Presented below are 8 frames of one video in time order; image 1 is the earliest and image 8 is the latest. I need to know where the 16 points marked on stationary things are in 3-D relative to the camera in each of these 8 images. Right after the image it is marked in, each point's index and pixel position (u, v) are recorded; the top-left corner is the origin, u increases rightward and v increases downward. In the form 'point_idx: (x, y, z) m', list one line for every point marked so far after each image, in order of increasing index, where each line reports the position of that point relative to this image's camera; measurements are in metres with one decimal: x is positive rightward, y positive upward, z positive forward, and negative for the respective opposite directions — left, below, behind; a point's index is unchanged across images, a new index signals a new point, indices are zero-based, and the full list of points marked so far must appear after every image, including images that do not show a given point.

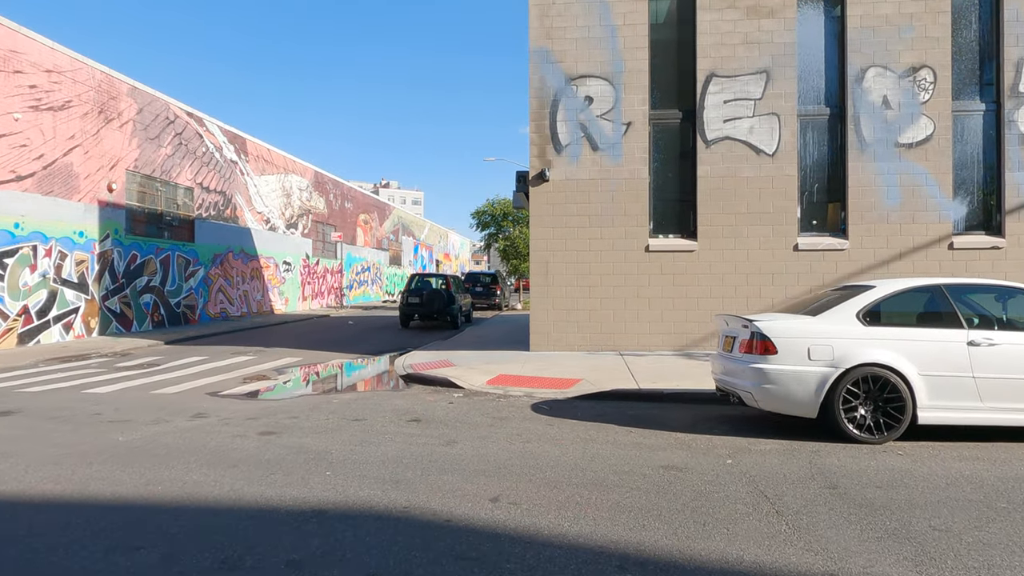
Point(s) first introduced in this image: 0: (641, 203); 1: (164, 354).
0: (+2.4, +1.6, +12.5) m
1: (-7.8, -1.5, +14.8) m
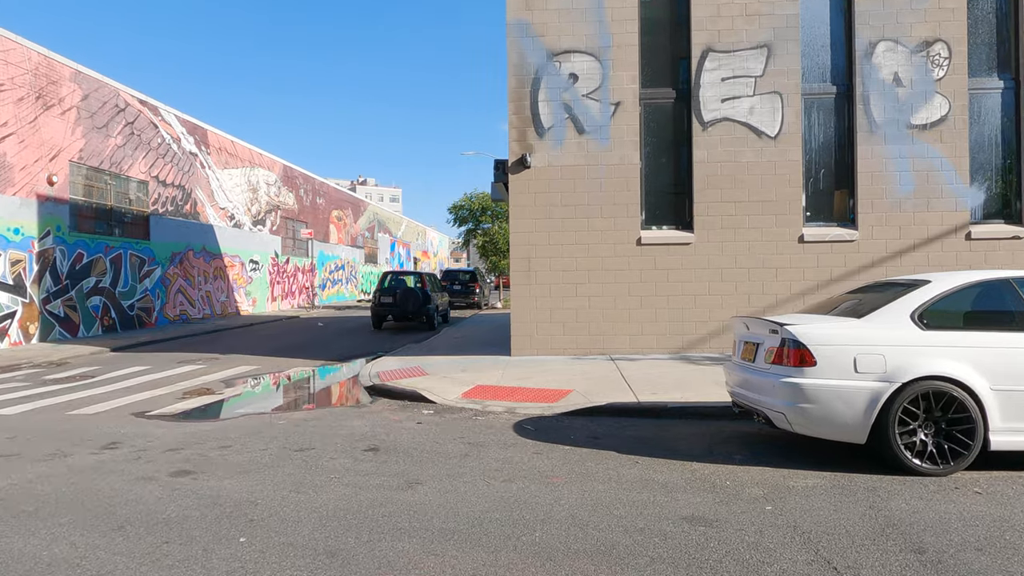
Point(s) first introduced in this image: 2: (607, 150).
0: (+2.0, +1.7, +11.4) m
1: (-8.2, -1.5, +13.4) m
2: (+1.6, +2.4, +11.4) m
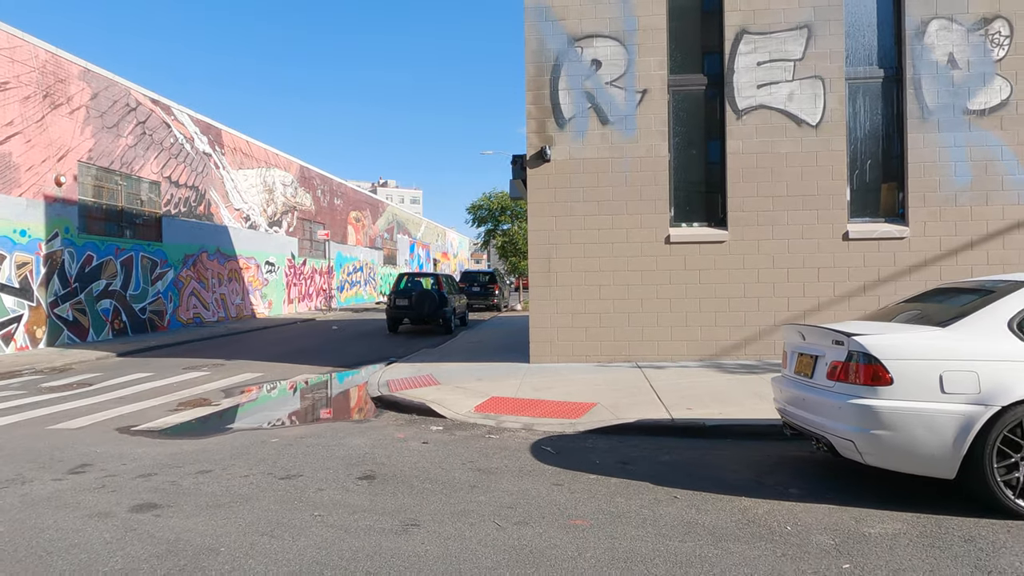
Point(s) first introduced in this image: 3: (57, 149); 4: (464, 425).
0: (+2.3, +1.6, +10.6) m
1: (-7.8, -1.6, +12.9) m
2: (+1.9, +2.3, +10.6) m
3: (-11.3, +3.5, +16.6) m
4: (-0.5, -1.4, +6.9) m
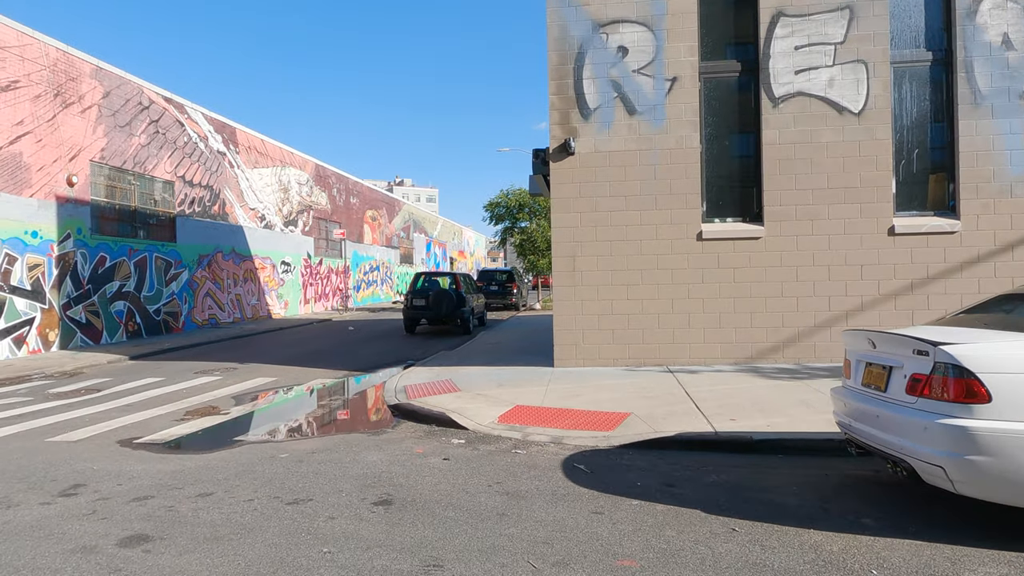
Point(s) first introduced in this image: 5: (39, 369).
0: (+2.7, +1.6, +10.0) m
1: (-7.4, -1.6, +12.5) m
2: (+2.2, +2.3, +10.0) m
3: (-10.8, +3.4, +16.3) m
4: (-0.2, -1.4, +6.4) m
5: (-9.2, -1.6, +13.0) m
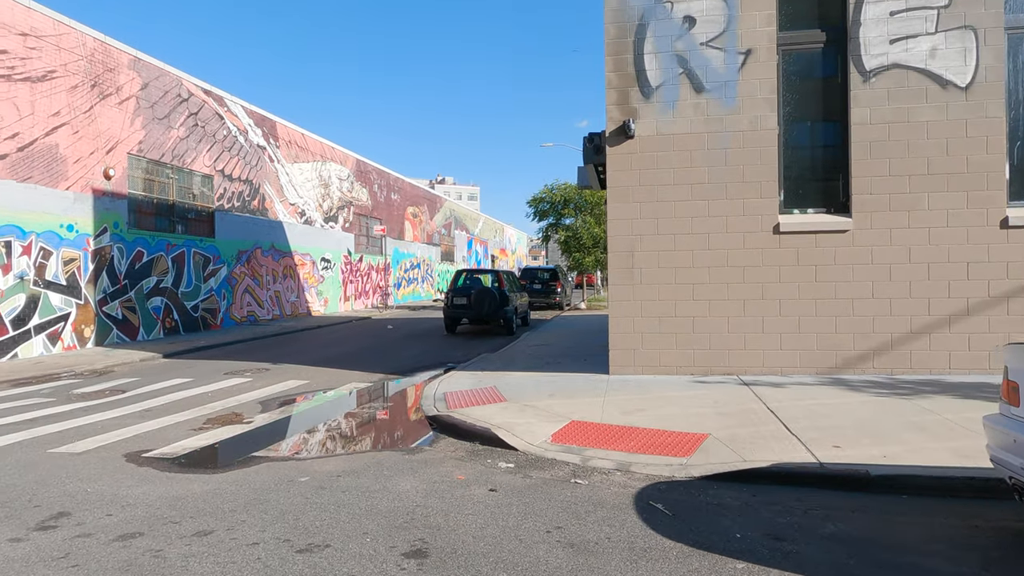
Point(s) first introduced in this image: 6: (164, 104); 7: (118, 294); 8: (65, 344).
0: (+3.4, +1.6, +8.8) m
1: (-6.6, -1.5, +12.0) m
2: (+2.9, +2.3, +8.9) m
3: (-9.7, +3.5, +16.0) m
4: (+0.2, -1.4, +5.4) m
5: (-8.4, -1.5, +12.6) m
6: (-9.4, +4.9, +17.9) m
7: (-9.6, -0.1, +16.2) m
8: (-9.9, -1.2, +14.8) m
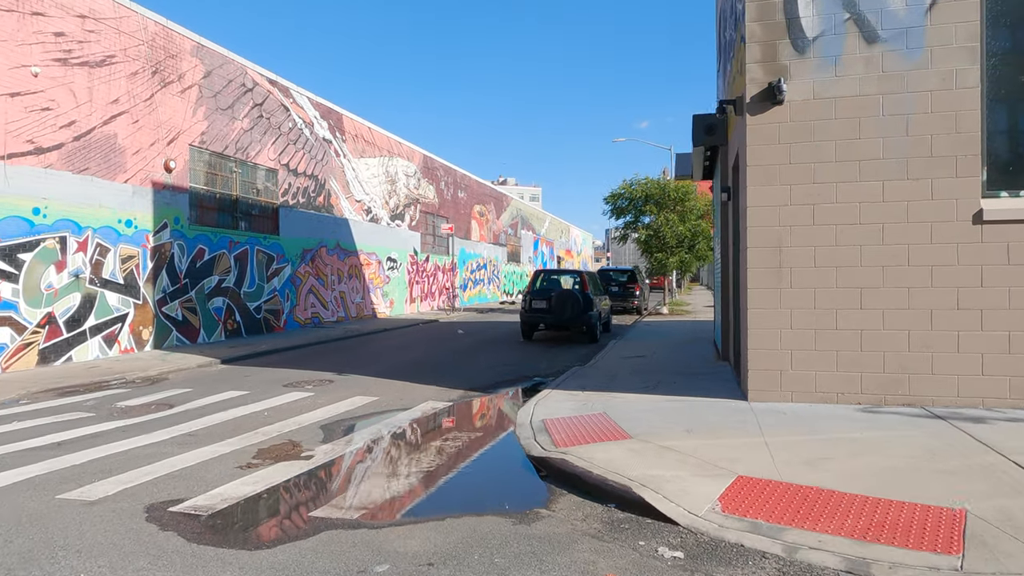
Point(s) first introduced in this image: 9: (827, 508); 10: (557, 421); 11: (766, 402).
0: (+4.6, +1.6, +6.8) m
1: (-5.0, -1.5, +10.8) m
2: (+4.2, +2.3, +6.9) m
3: (-7.8, +3.5, +15.0) m
4: (+1.1, -1.4, +3.6) m
5: (-6.8, -1.5, +11.6) m
6: (-7.2, +4.9, +17.0) m
7: (-7.6, -0.1, +15.2) m
8: (-8.1, -1.2, +13.9) m
9: (+2.0, -1.4, +4.1) m
10: (+0.5, -1.4, +7.0) m
11: (+2.8, -1.2, +7.4) m
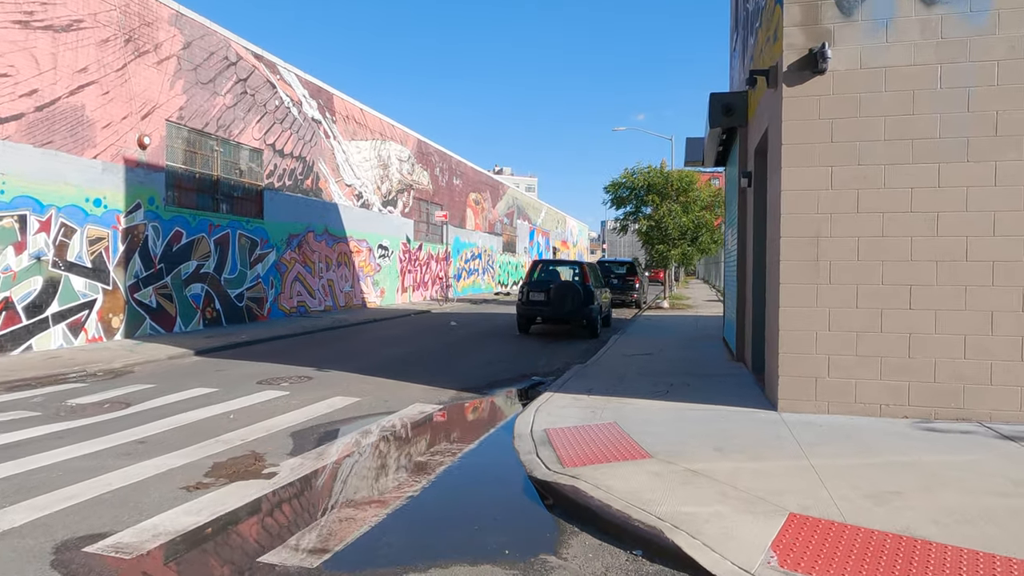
0: (+4.6, +1.6, +5.9) m
1: (-5.1, -1.3, +9.9) m
2: (+4.2, +2.3, +6.0) m
3: (-7.8, +3.9, +14.0) m
4: (+1.2, -1.4, +2.8) m
5: (-6.8, -1.2, +10.6) m
6: (-7.3, +5.3, +16.0) m
7: (-7.7, +0.2, +14.3) m
8: (-8.2, -0.9, +12.9) m
9: (+2.0, -1.3, +3.3) m
10: (+0.5, -1.3, +6.1) m
11: (+2.8, -1.2, +6.5) m
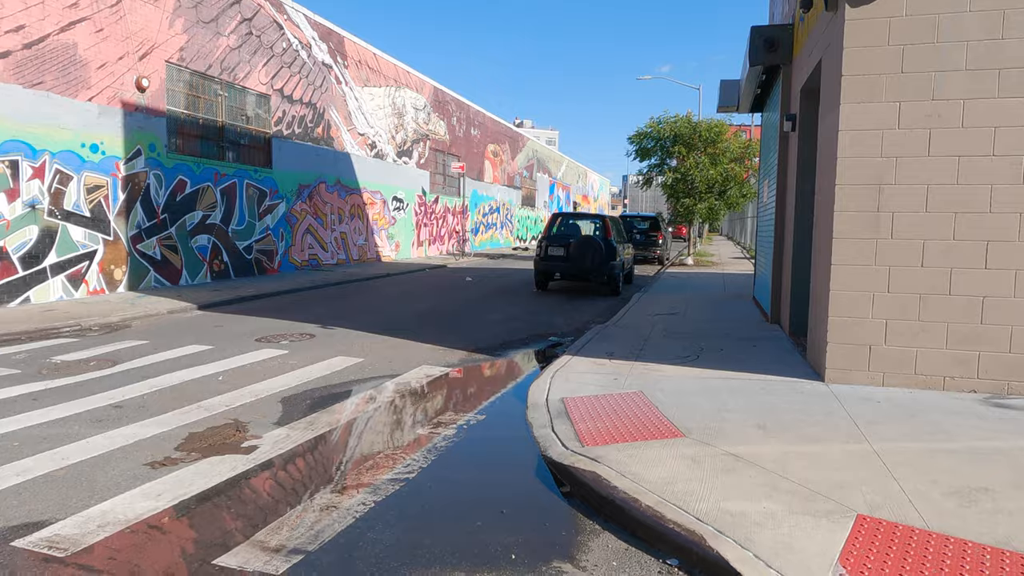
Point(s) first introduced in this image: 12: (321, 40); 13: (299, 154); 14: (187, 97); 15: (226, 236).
0: (+4.8, +1.9, +4.9) m
1: (-4.9, -0.6, +9.4) m
2: (+4.4, +2.6, +5.0) m
3: (-7.4, +4.8, +13.2) m
4: (+1.2, -1.3, +2.1) m
5: (-6.6, -0.5, +10.1) m
6: (-6.8, +6.4, +15.0) m
7: (-7.3, +1.2, +13.7) m
8: (-7.8, 0.0, +12.4) m
9: (+2.0, -1.2, +2.6) m
10: (+0.6, -0.9, +5.5) m
11: (+2.9, -0.8, +5.8) m
12: (-5.6, +7.3, +19.5) m
13: (-5.9, +3.7, +18.4) m
14: (-7.1, +4.2, +14.6) m
15: (-6.7, +1.2, +15.8) m
